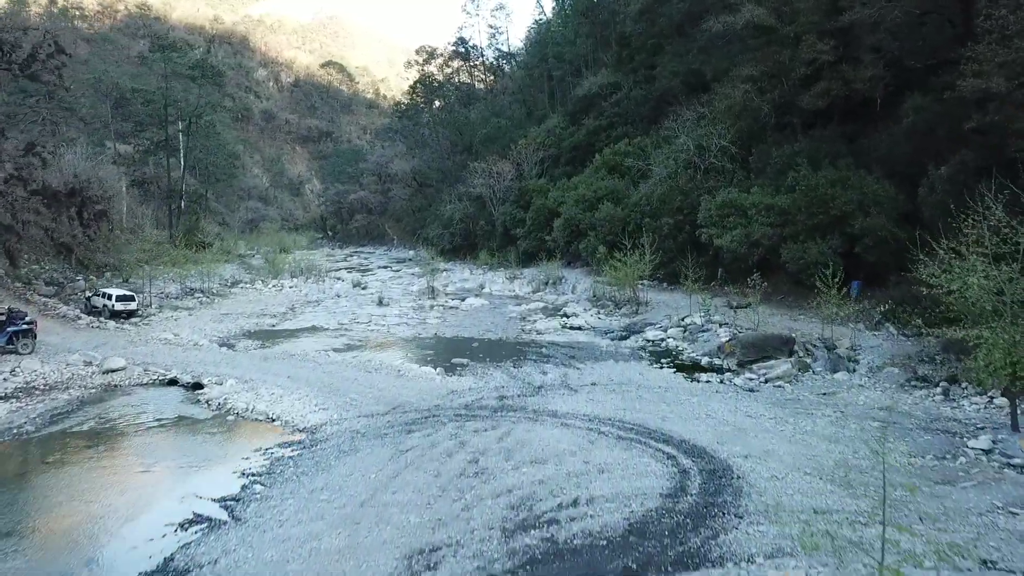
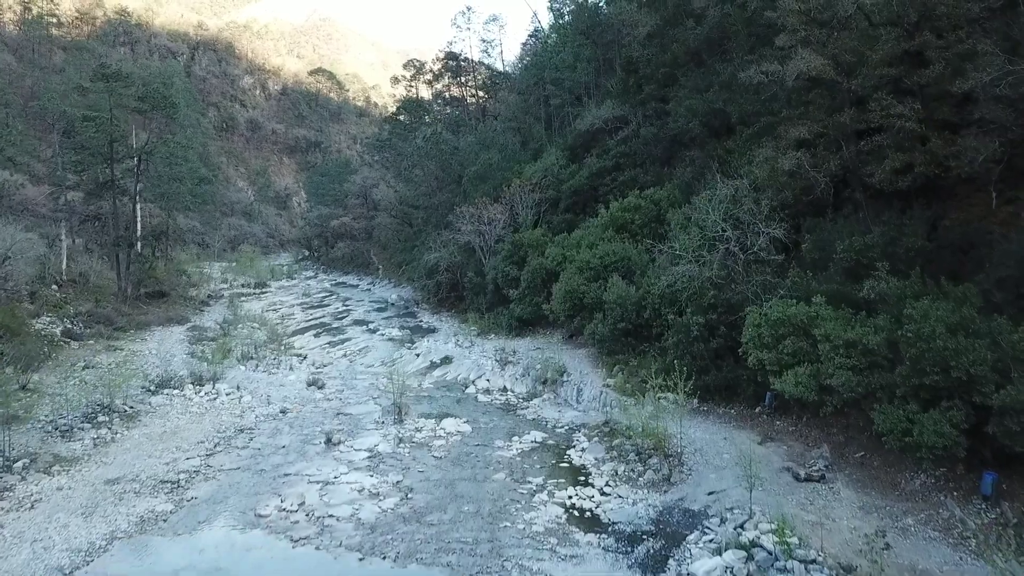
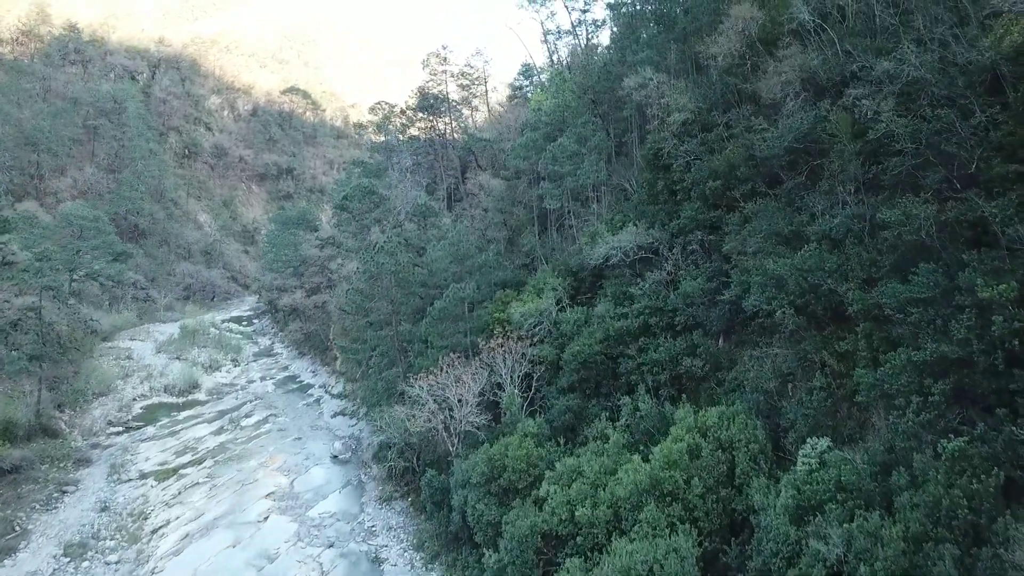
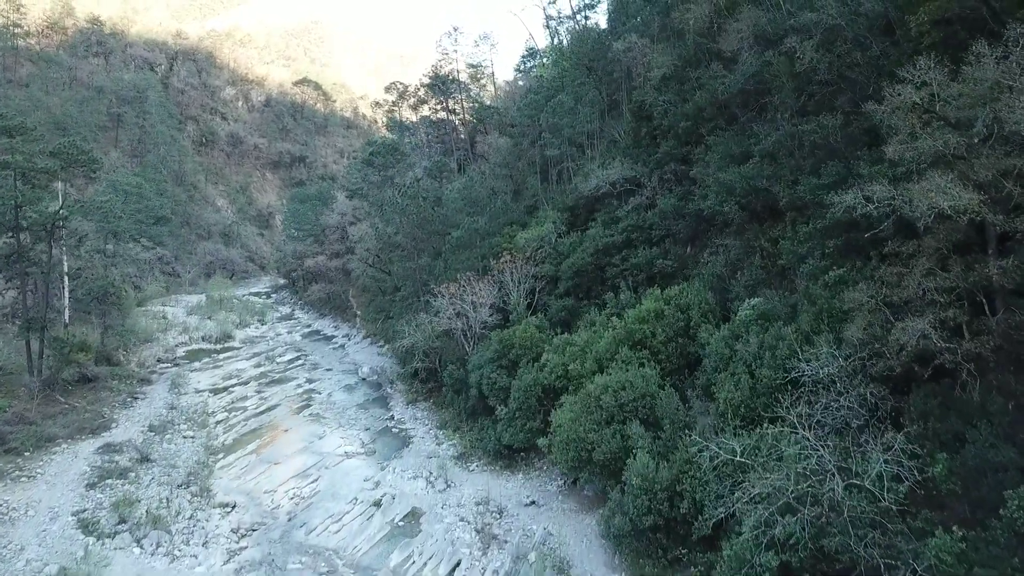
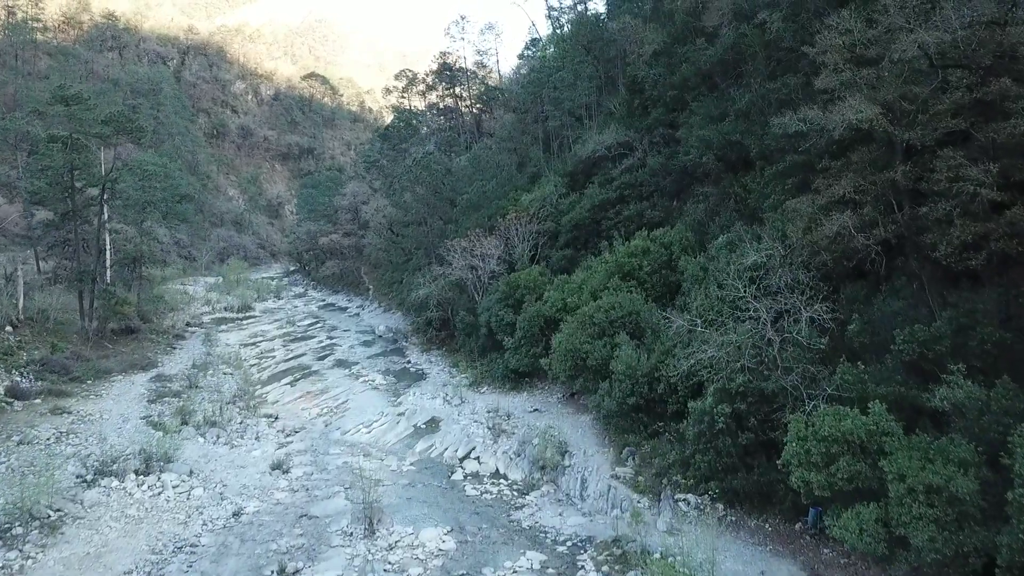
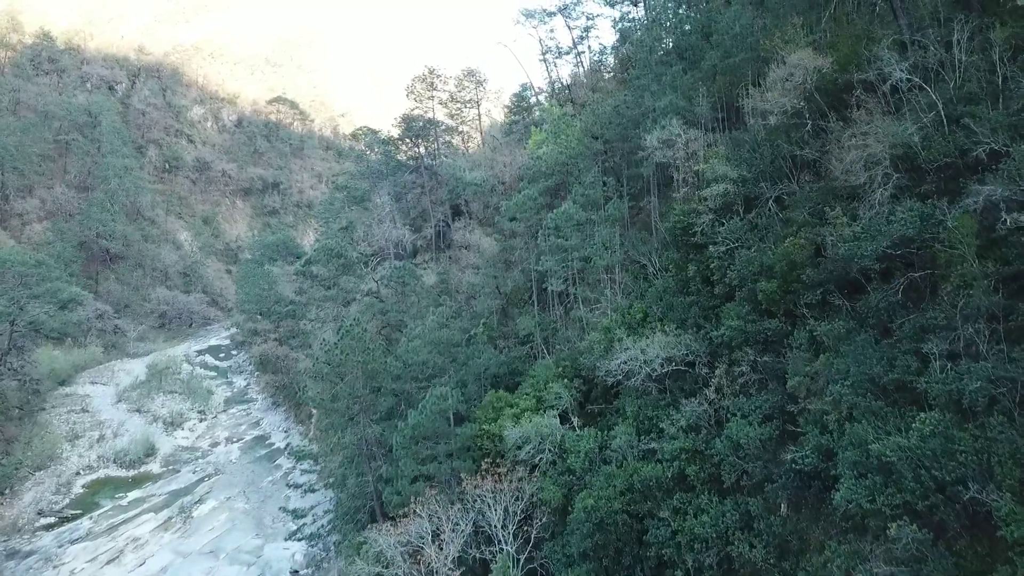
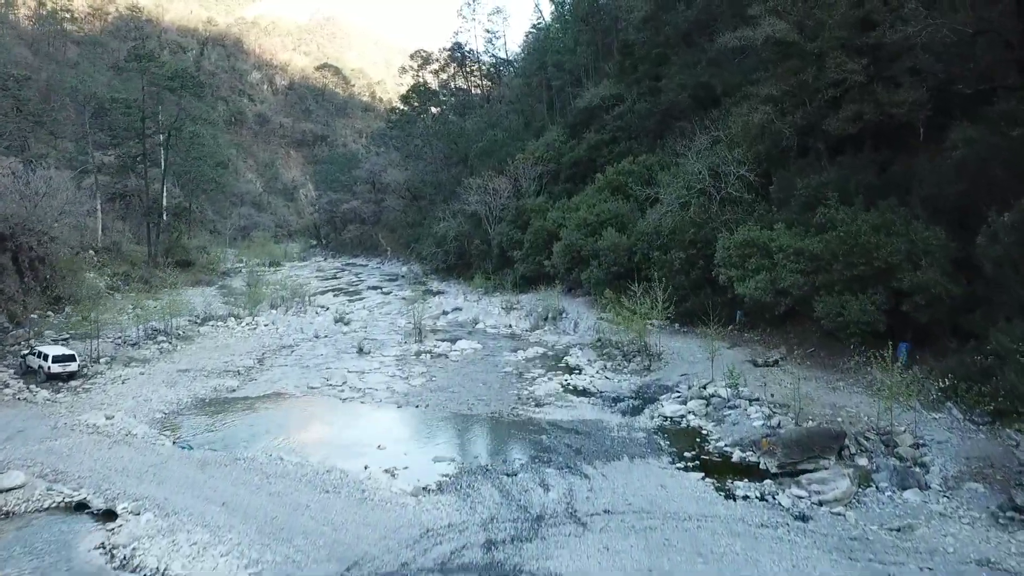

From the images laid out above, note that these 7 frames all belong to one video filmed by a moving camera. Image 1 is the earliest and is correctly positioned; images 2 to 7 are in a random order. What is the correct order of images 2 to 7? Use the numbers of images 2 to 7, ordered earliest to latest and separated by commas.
7, 2, 5, 4, 3, 6
